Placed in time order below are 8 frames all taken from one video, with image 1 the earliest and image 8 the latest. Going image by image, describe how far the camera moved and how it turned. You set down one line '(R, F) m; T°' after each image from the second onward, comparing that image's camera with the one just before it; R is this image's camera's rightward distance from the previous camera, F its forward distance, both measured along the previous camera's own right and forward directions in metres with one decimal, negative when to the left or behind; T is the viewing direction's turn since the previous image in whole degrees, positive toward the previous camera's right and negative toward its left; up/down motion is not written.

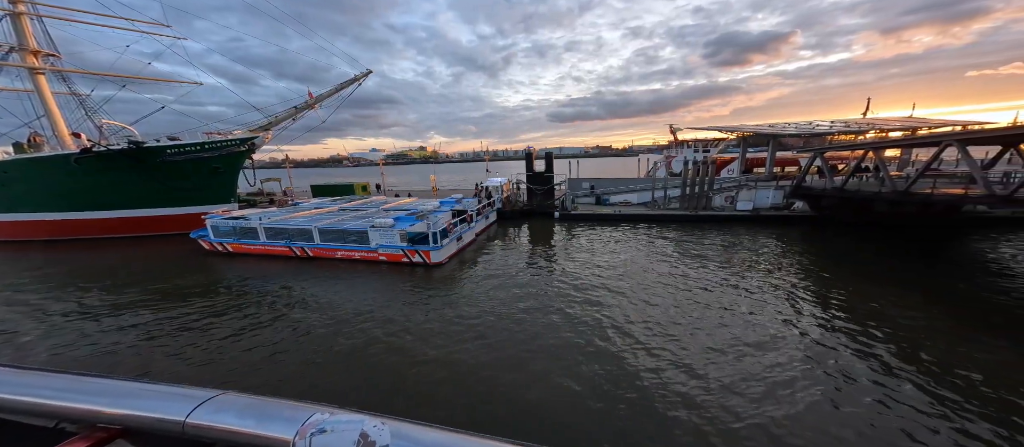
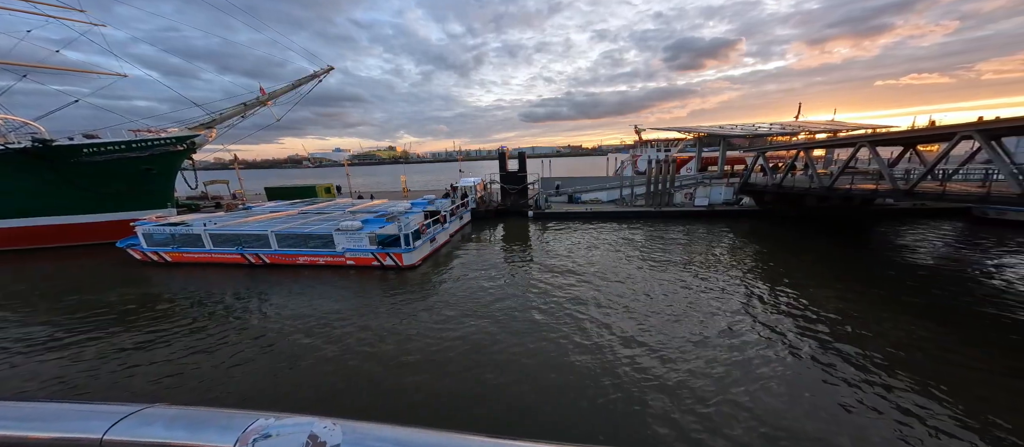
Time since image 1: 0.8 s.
(-0.5, -0.2) m; +6°
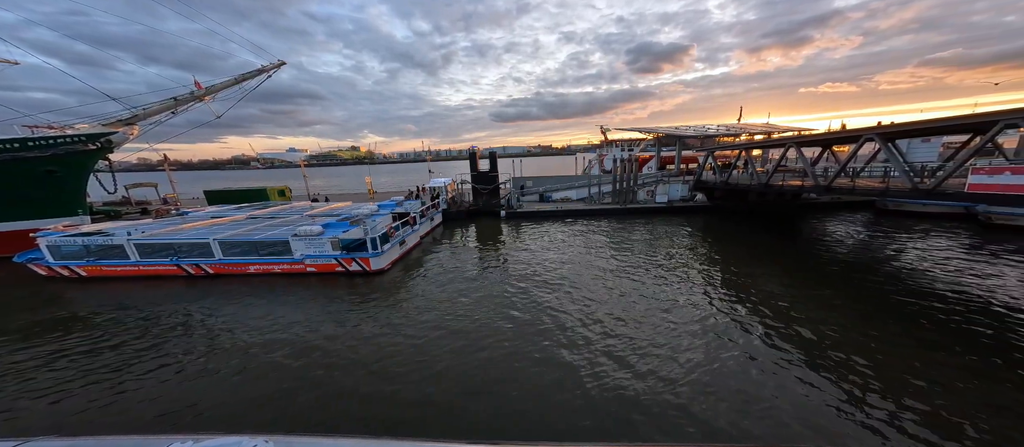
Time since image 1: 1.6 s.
(-0.5, 0.0) m; +6°
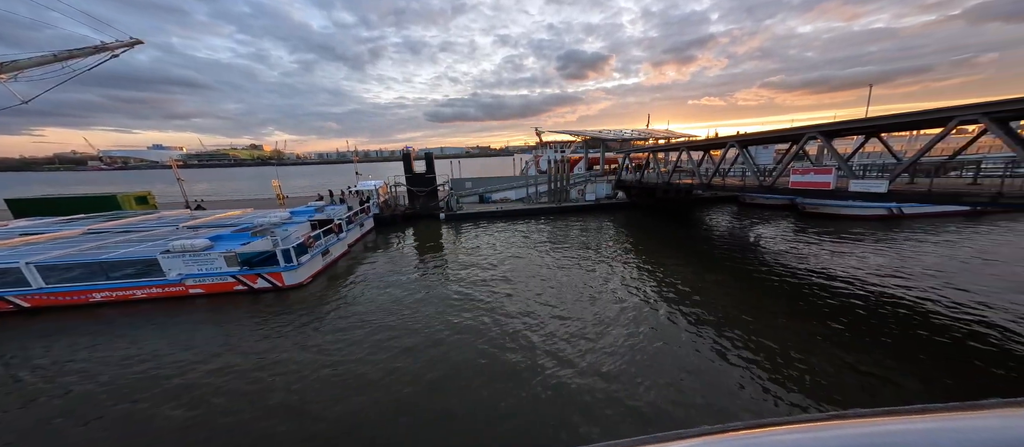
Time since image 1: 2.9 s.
(-1.0, +1.2) m; +13°
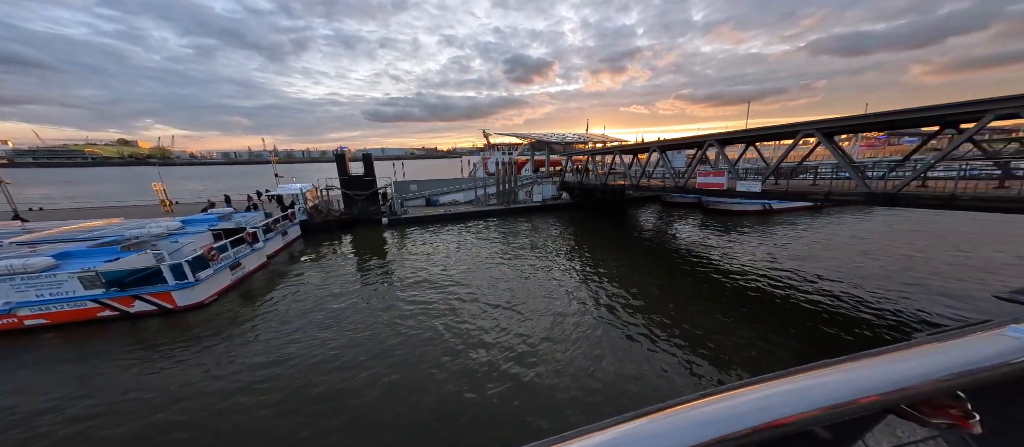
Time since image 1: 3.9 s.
(+0.4, -0.1) m; +9°
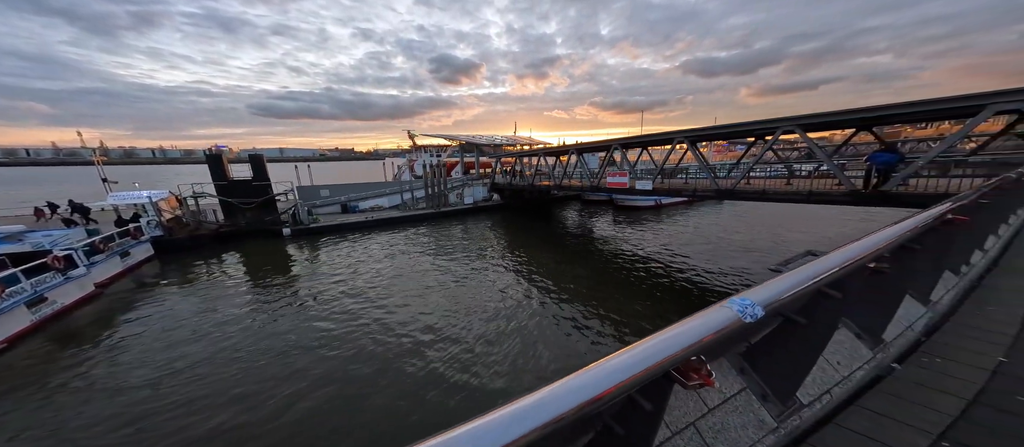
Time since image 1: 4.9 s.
(+0.3, 0.0) m; +12°
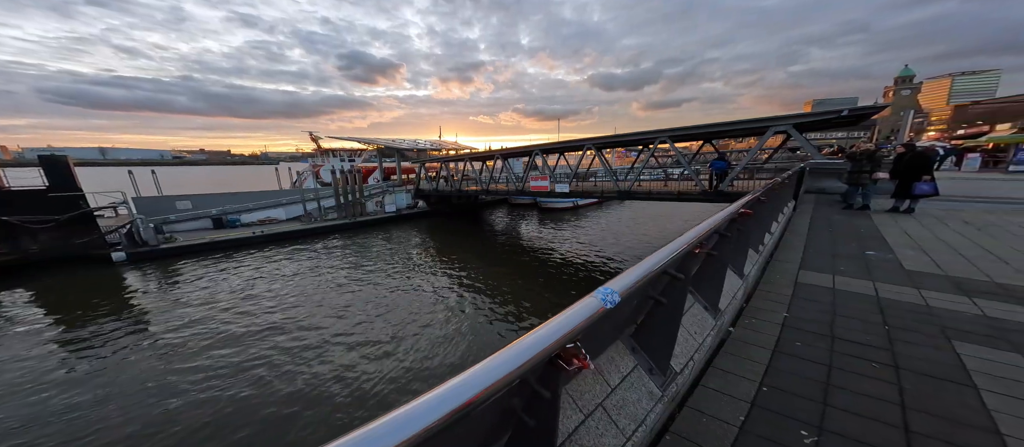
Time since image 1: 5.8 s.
(+0.1, 0.0) m; +13°
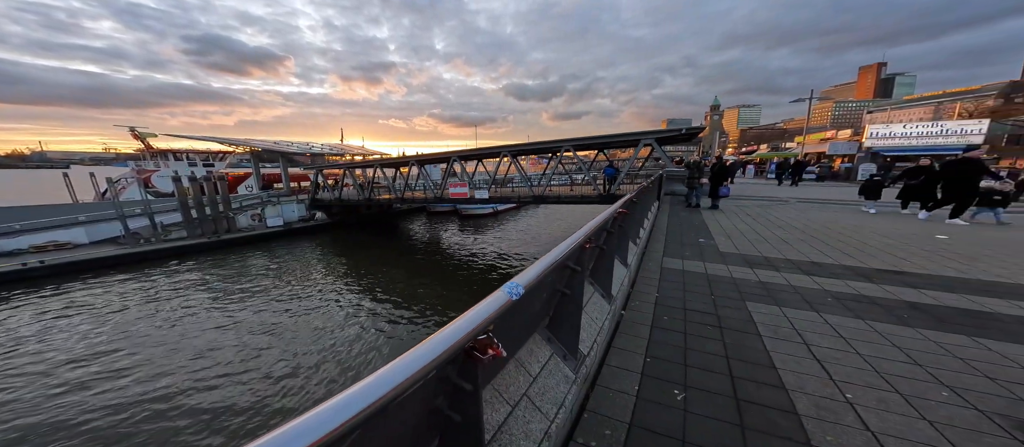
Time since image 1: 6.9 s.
(0.0, 0.0) m; +14°
